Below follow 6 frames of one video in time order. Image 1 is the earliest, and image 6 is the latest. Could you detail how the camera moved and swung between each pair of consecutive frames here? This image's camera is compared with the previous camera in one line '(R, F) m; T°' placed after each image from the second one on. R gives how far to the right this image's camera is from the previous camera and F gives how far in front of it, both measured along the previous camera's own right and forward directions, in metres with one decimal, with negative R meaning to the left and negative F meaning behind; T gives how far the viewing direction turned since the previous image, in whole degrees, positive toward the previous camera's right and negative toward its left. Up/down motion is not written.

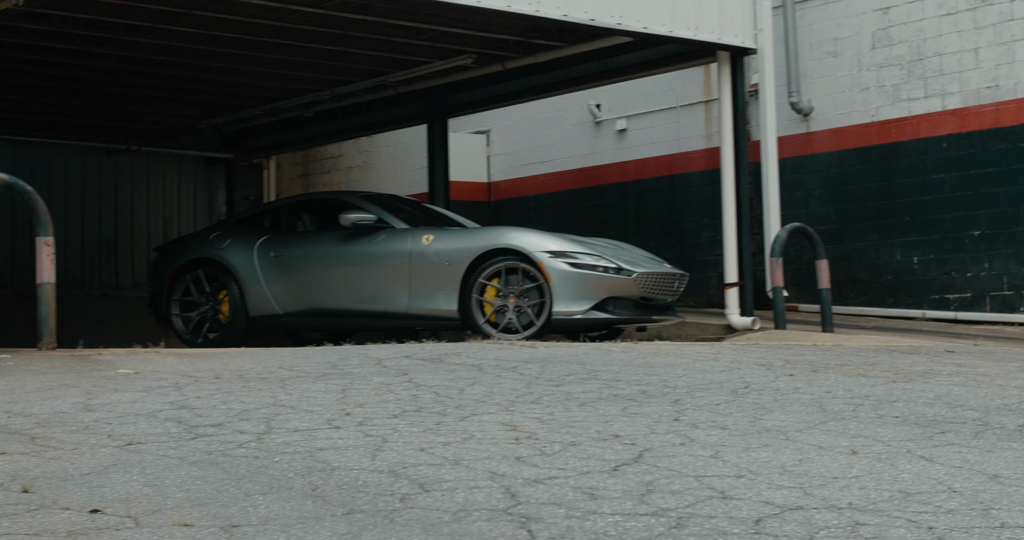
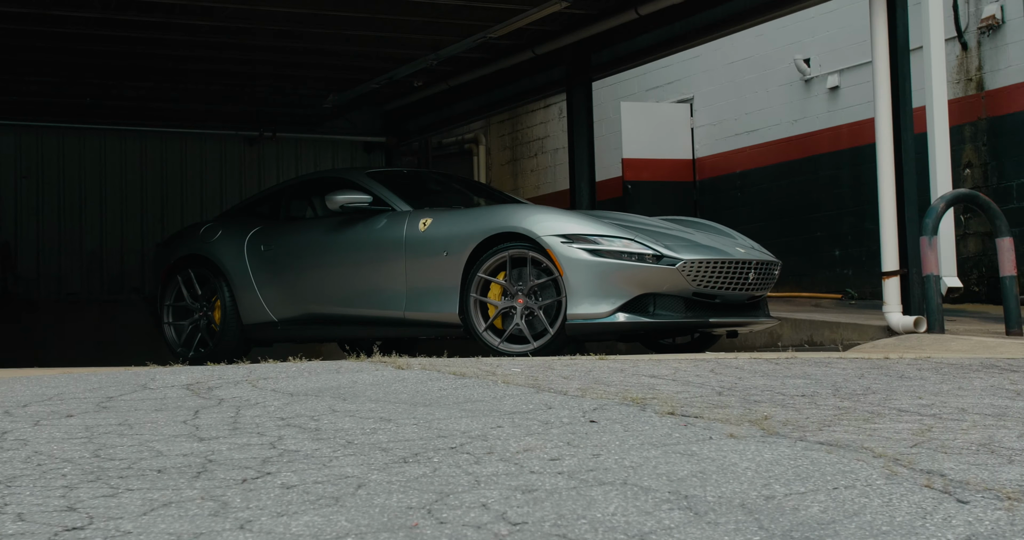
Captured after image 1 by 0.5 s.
(+1.6, +2.0) m; -16°
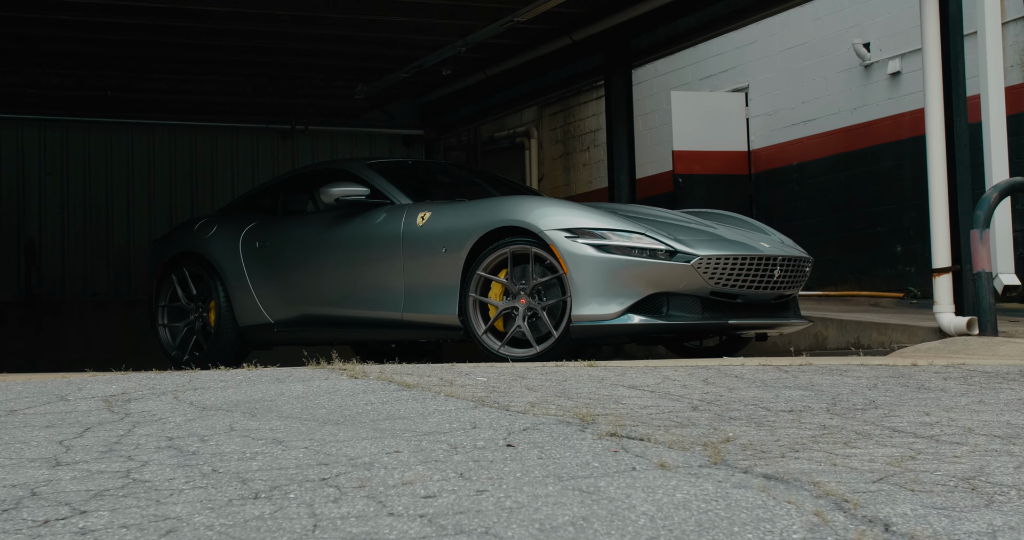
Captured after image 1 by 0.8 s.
(+0.3, +0.5) m; -3°
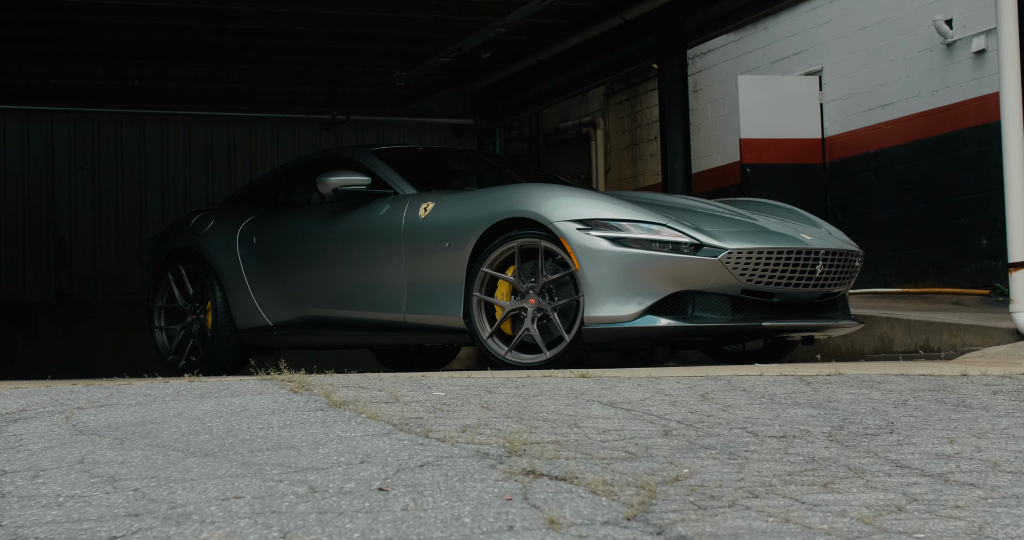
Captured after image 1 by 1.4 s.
(+0.3, +0.6) m; -4°
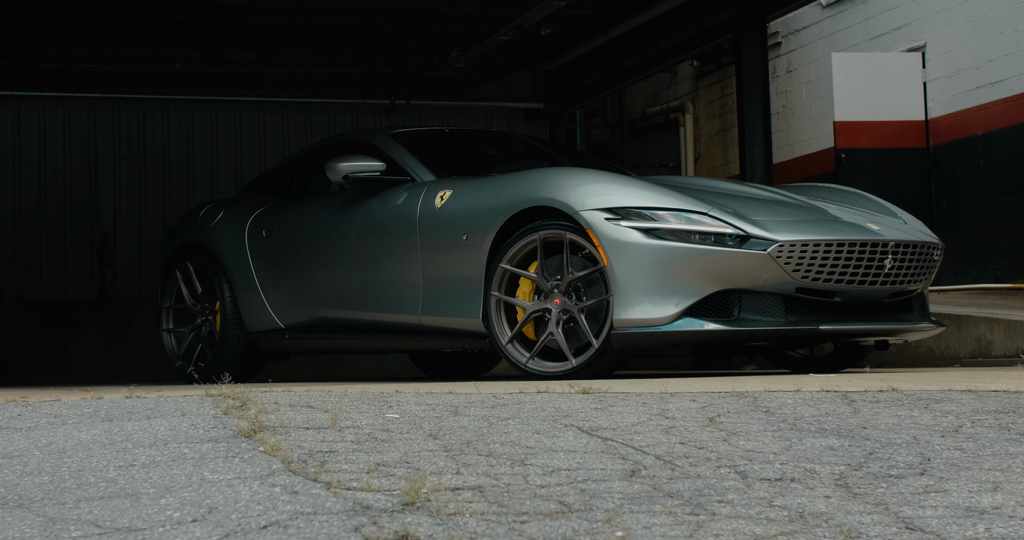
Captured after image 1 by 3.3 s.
(+0.3, +0.6) m; -5°
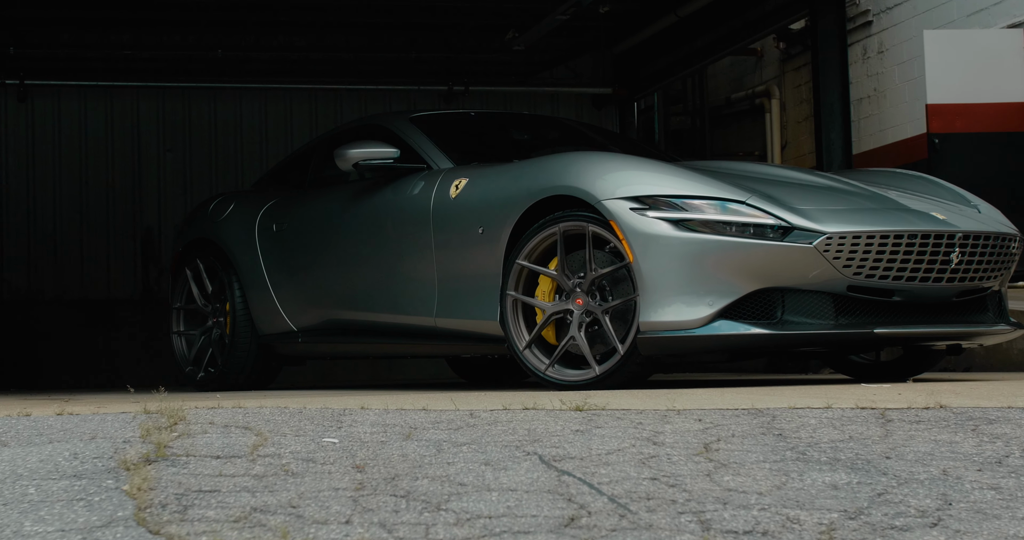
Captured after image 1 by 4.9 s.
(+0.2, +0.4) m; -4°
